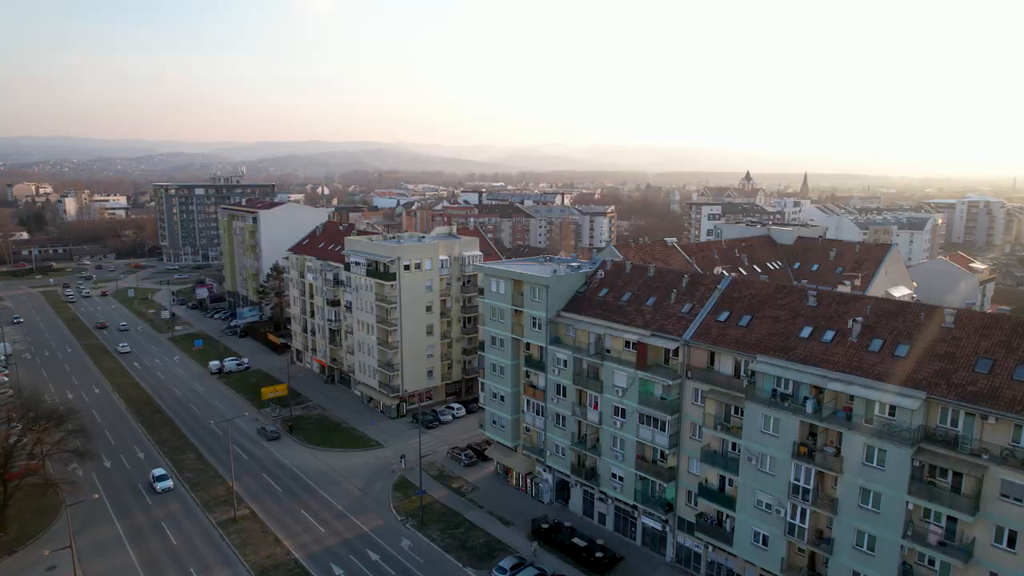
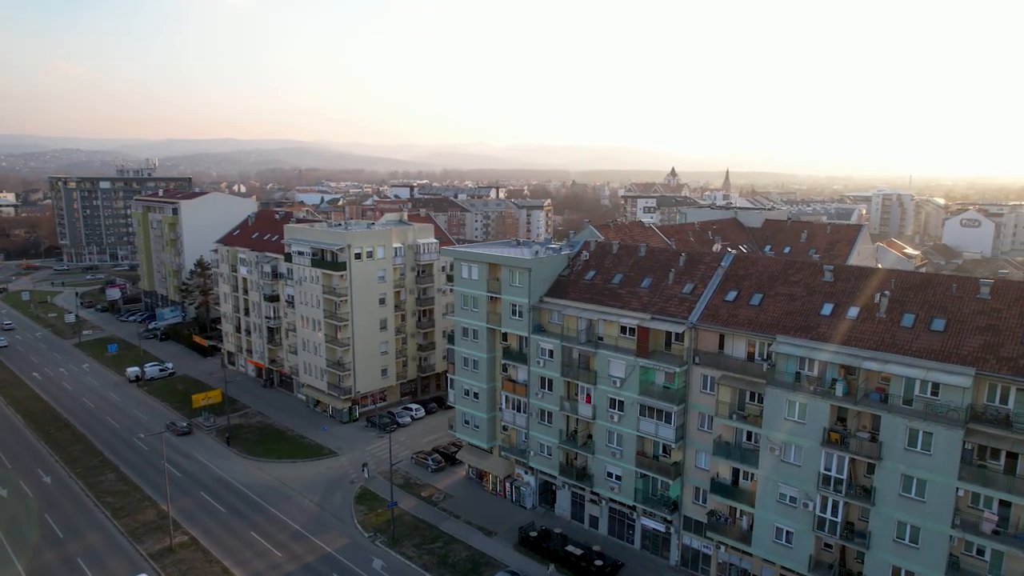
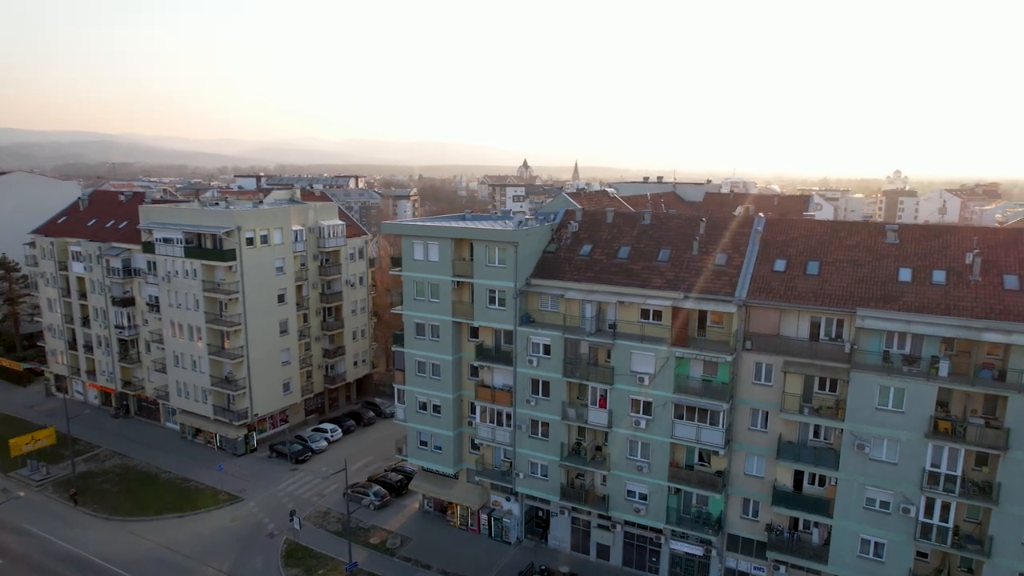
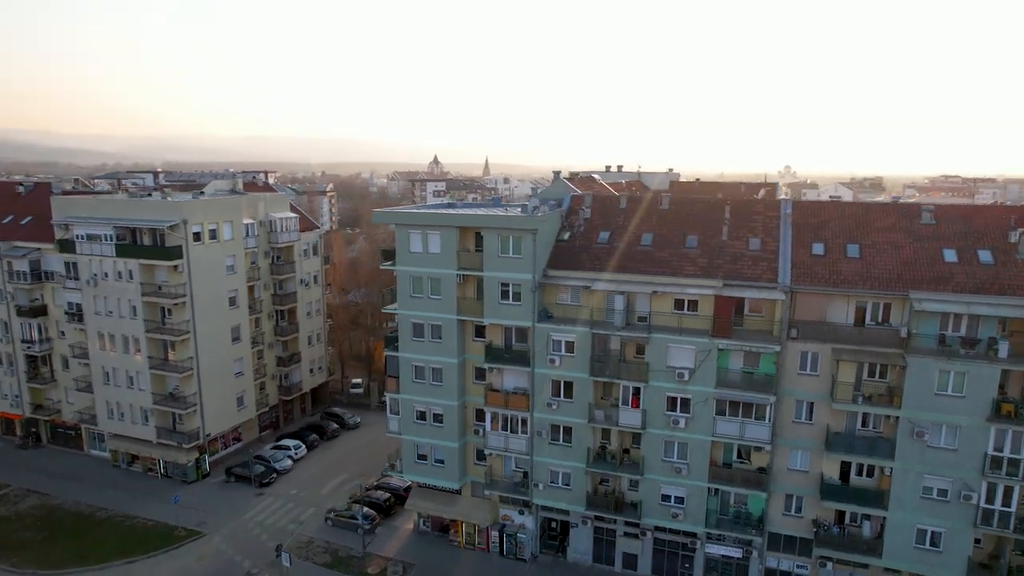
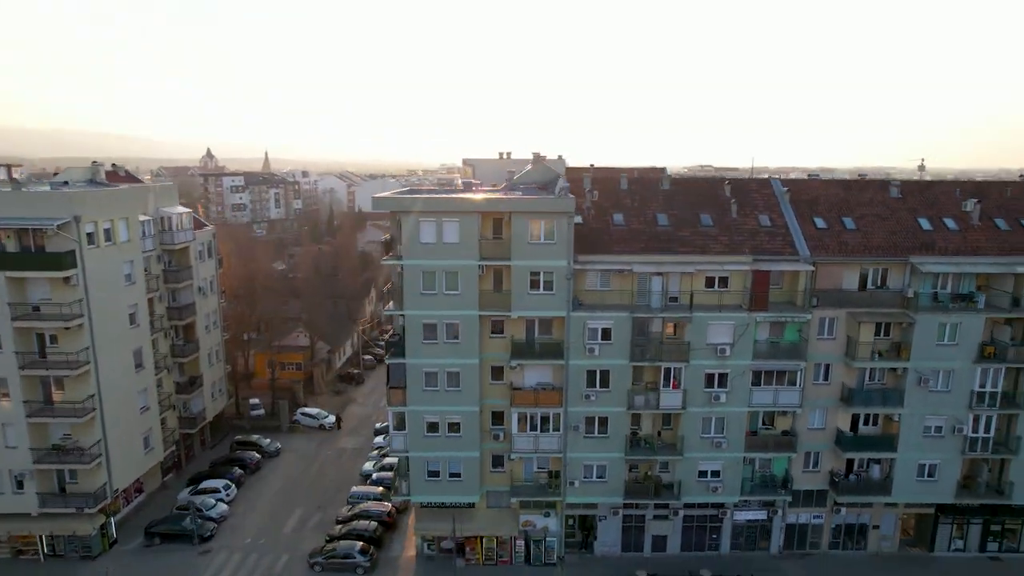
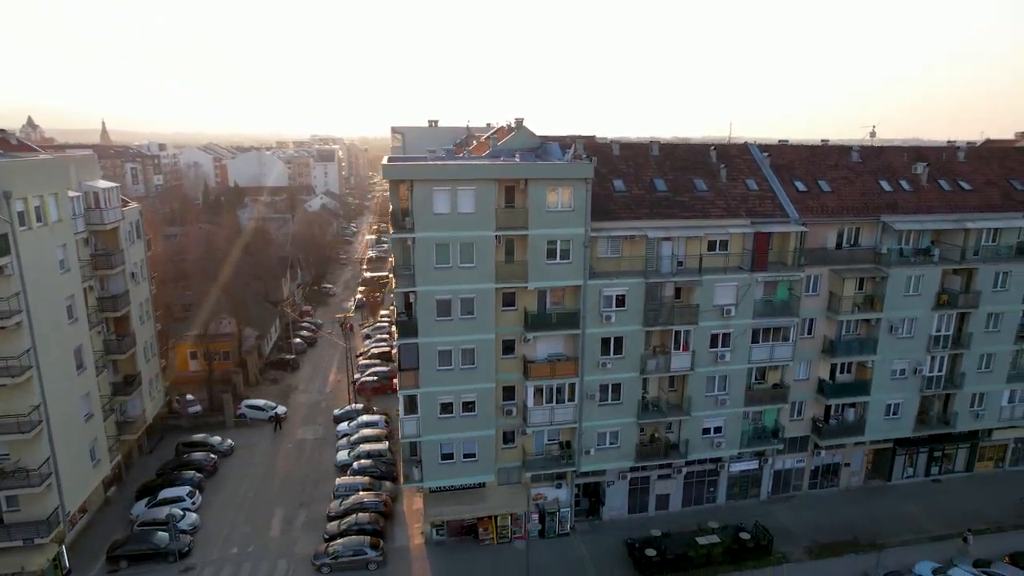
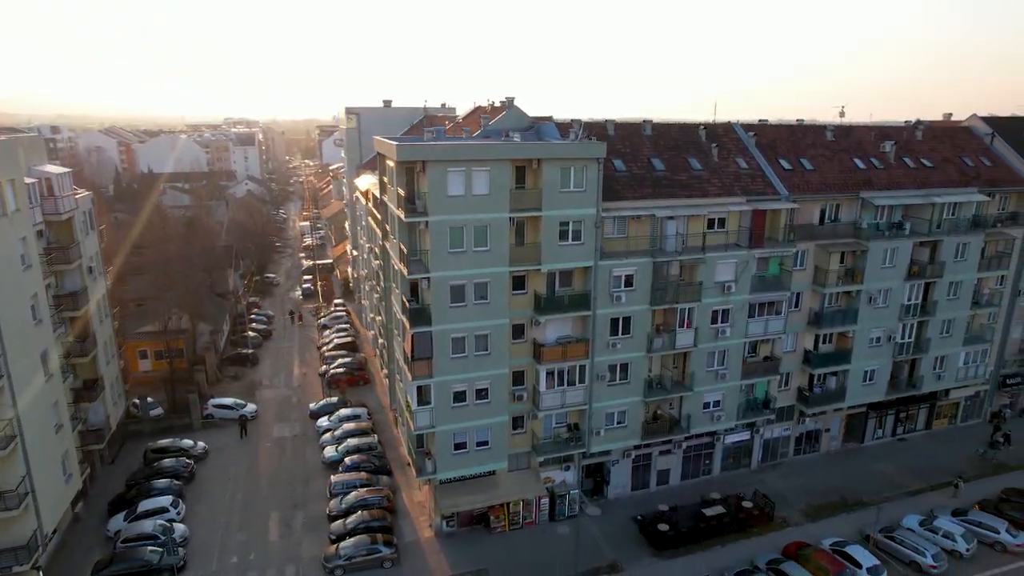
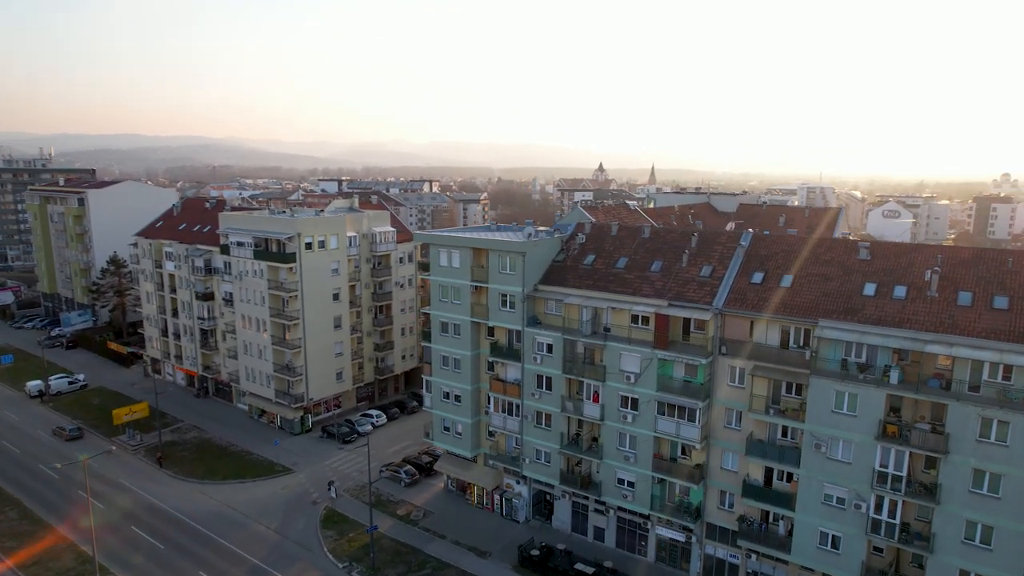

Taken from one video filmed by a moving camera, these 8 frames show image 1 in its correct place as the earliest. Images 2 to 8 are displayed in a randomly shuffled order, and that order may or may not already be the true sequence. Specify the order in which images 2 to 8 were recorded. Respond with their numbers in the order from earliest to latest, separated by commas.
2, 8, 3, 4, 5, 6, 7
